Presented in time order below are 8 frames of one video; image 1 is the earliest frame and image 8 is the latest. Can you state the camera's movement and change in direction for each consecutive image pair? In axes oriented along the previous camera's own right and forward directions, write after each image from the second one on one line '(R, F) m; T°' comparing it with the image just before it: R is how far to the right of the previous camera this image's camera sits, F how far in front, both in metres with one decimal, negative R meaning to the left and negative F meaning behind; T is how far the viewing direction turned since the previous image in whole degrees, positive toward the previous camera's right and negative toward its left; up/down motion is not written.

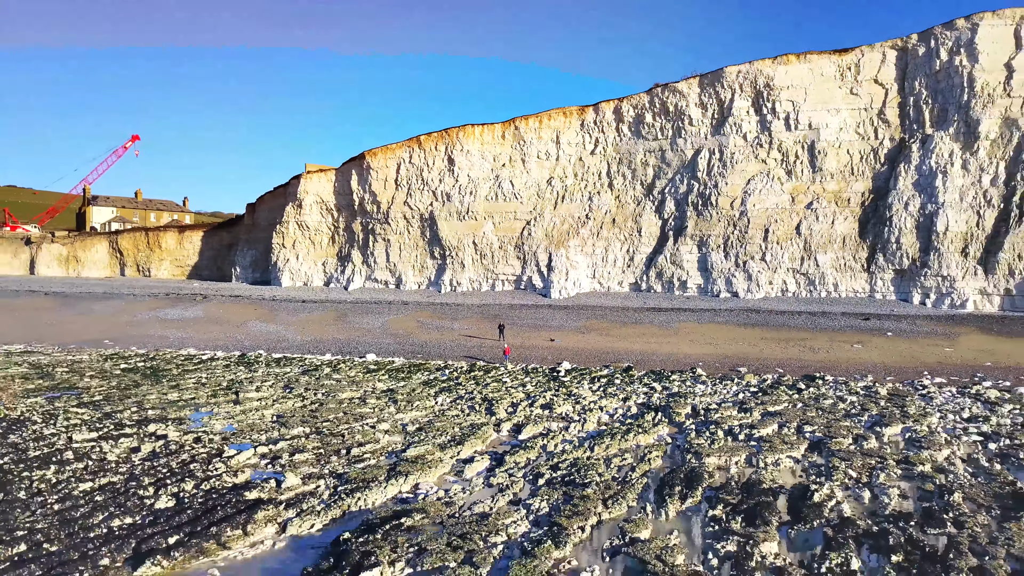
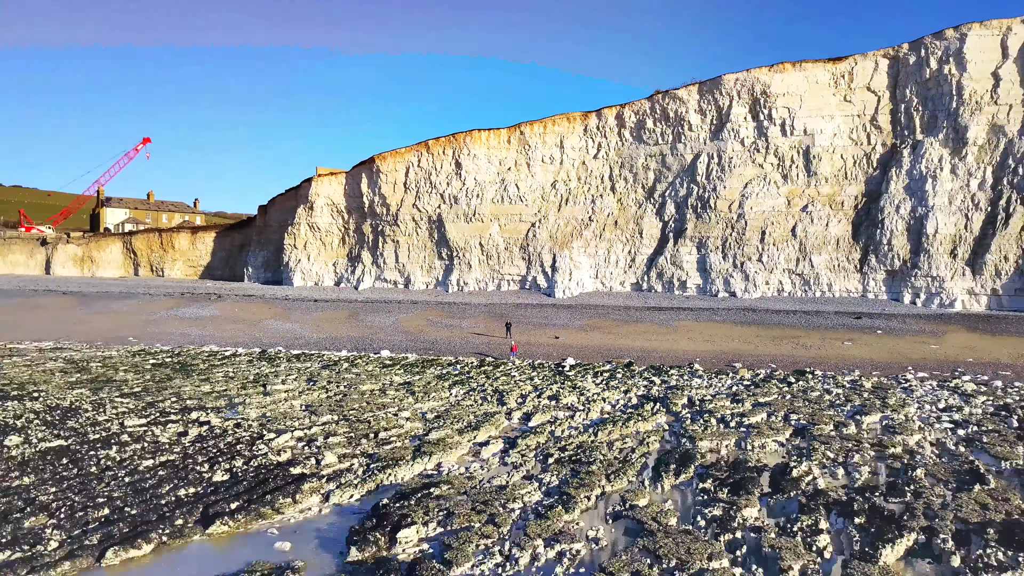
(-0.1, -0.7) m; 0°
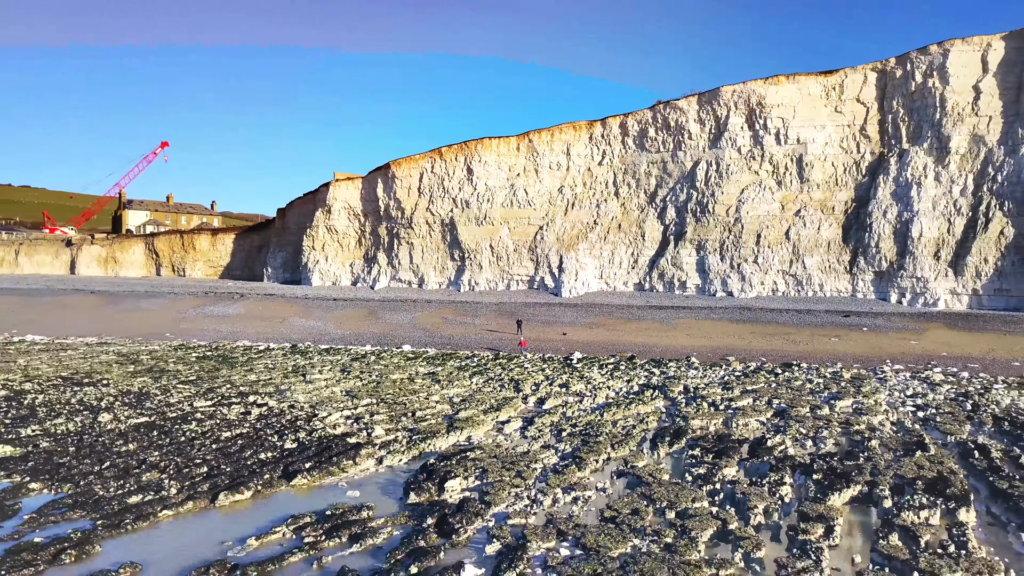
(-0.1, -1.1) m; 0°
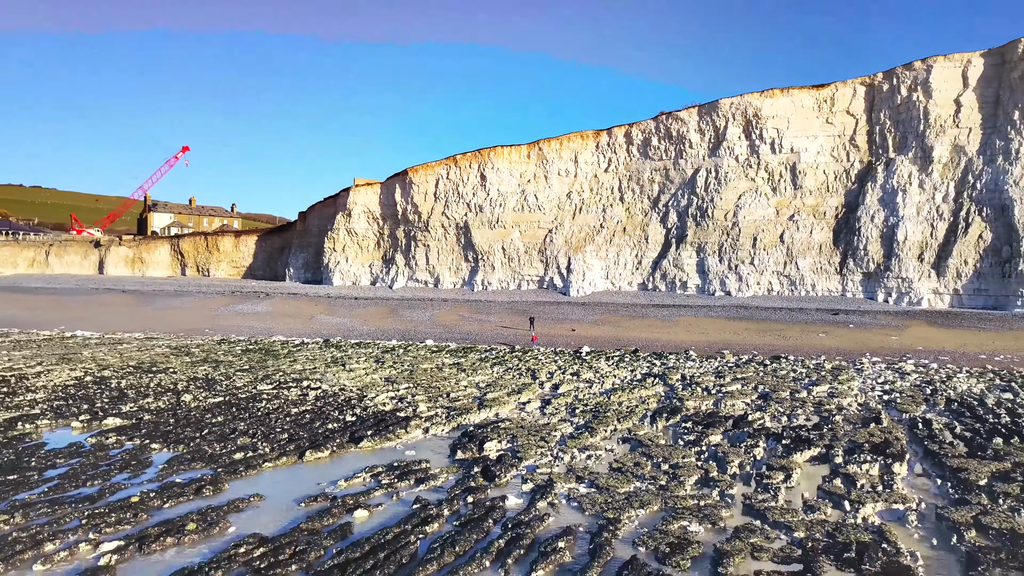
(-0.2, -1.4) m; 0°
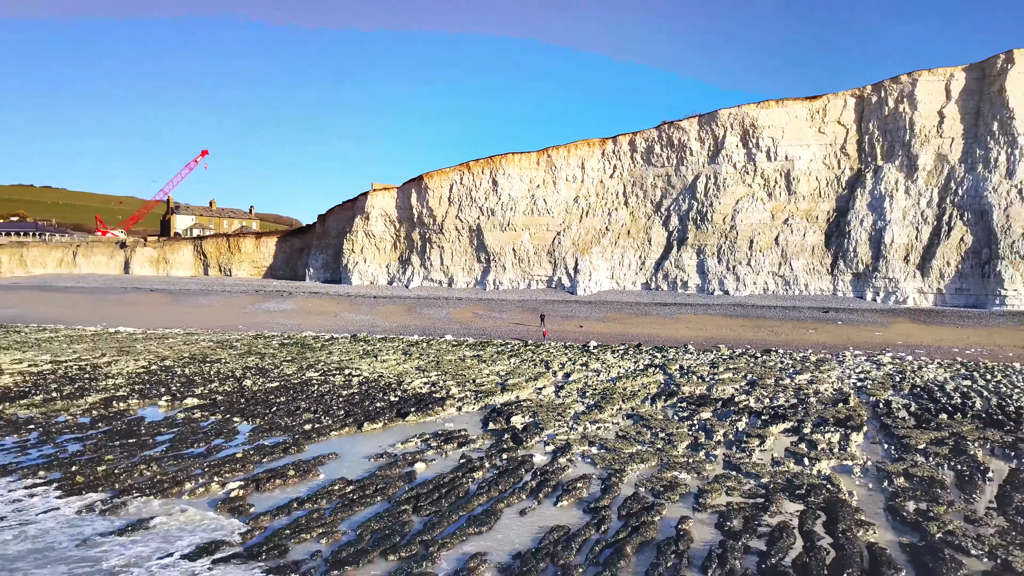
(-0.2, -1.4) m; 0°
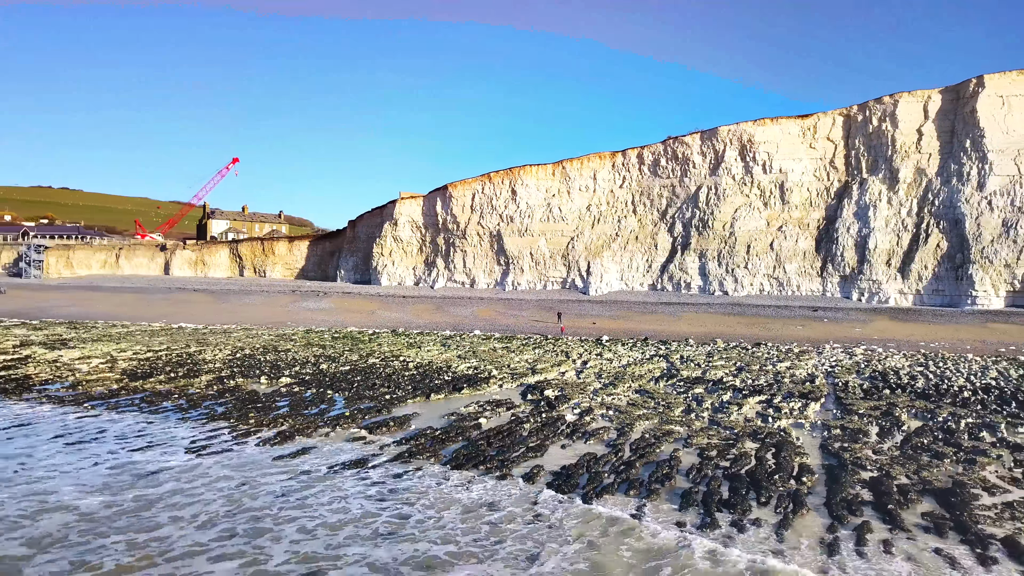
(-0.3, -2.3) m; -1°
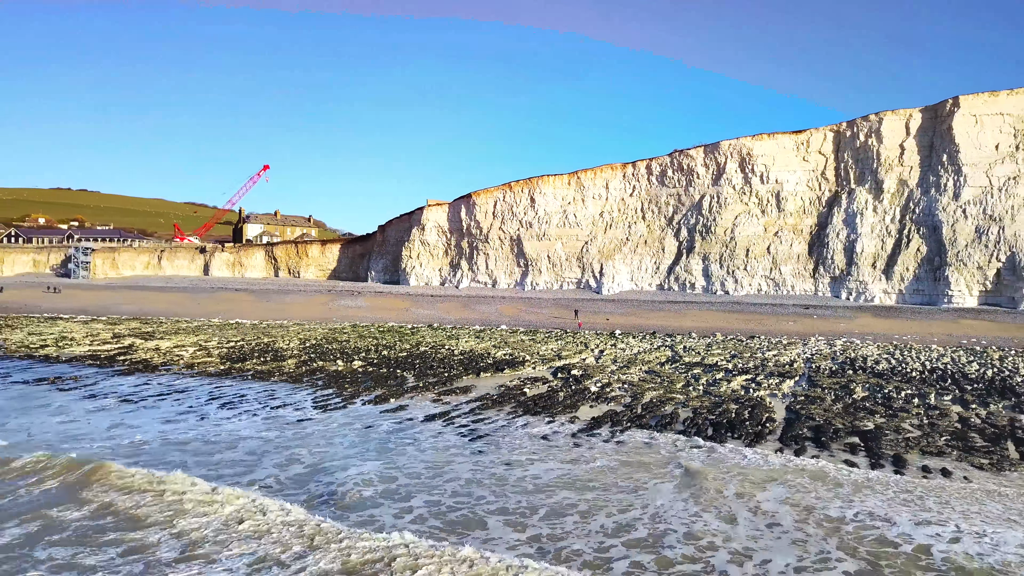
(-0.4, -2.5) m; -1°
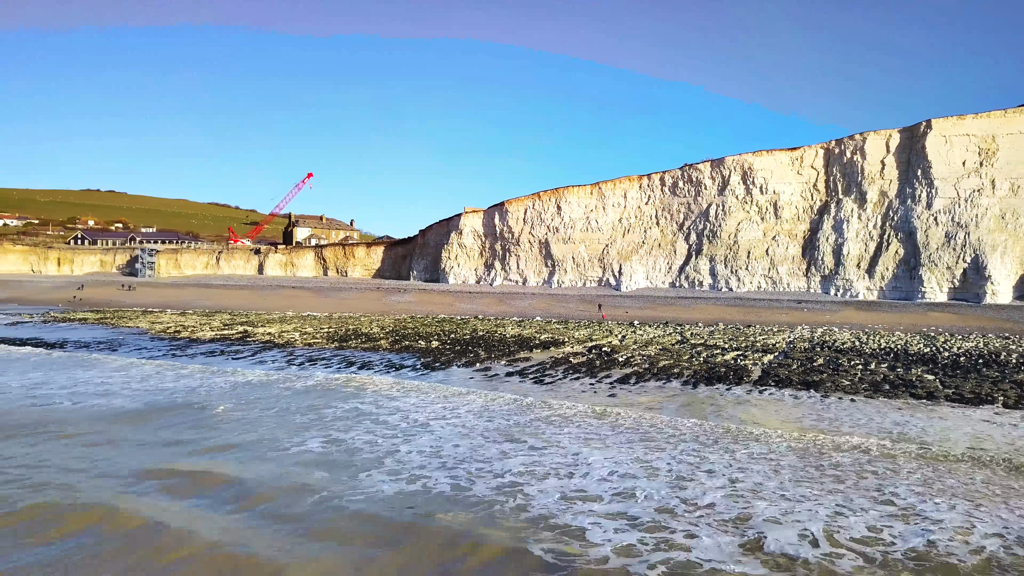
(-0.7, -4.0) m; -1°
